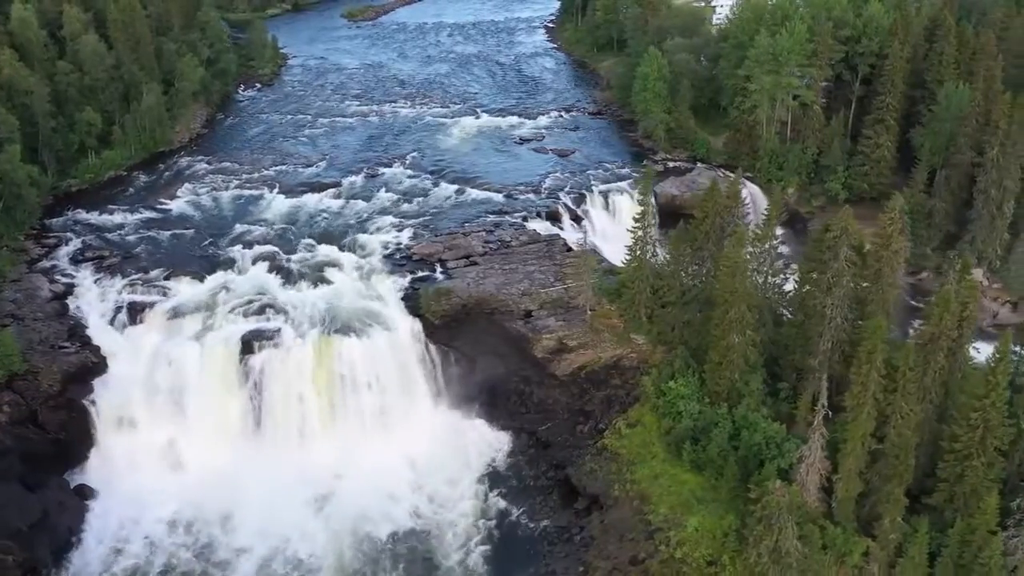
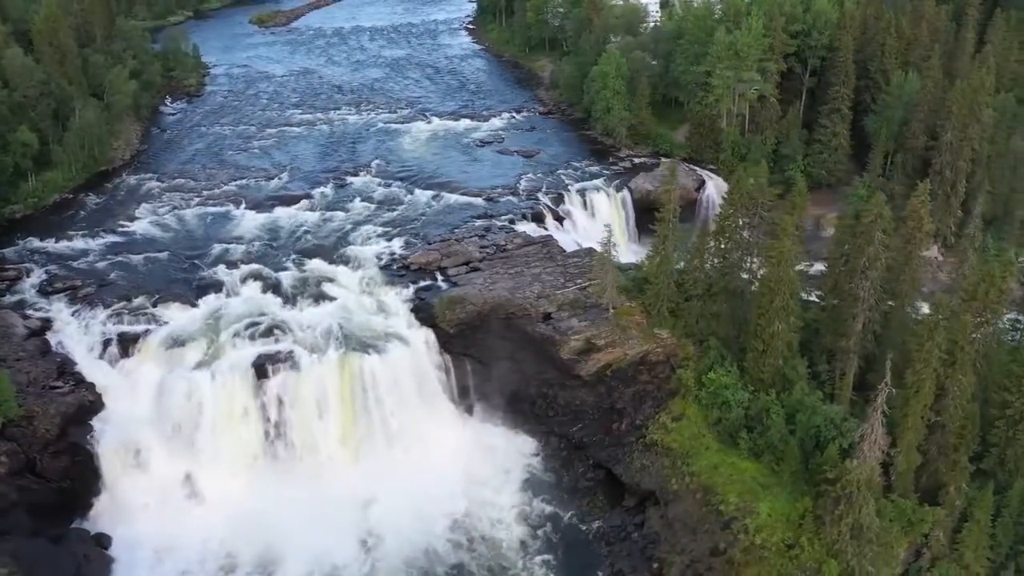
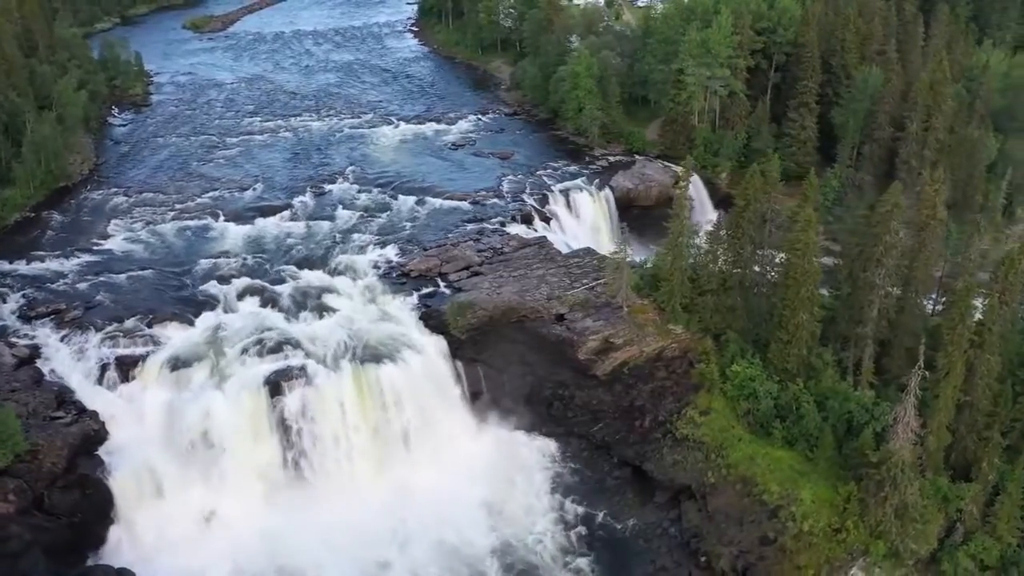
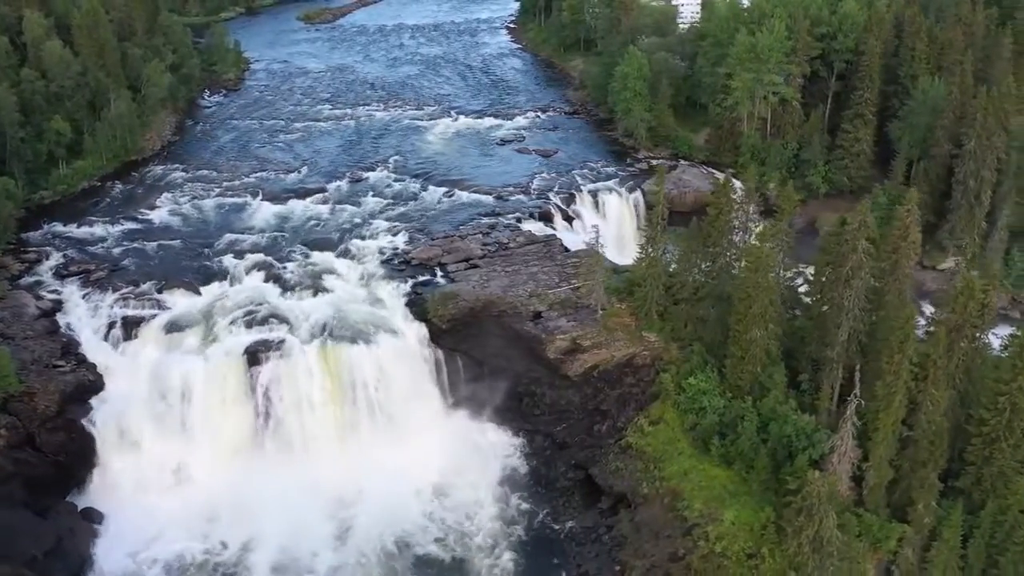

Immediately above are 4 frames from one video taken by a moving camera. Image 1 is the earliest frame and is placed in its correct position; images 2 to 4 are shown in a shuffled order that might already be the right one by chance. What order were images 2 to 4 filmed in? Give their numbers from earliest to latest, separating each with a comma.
4, 2, 3
